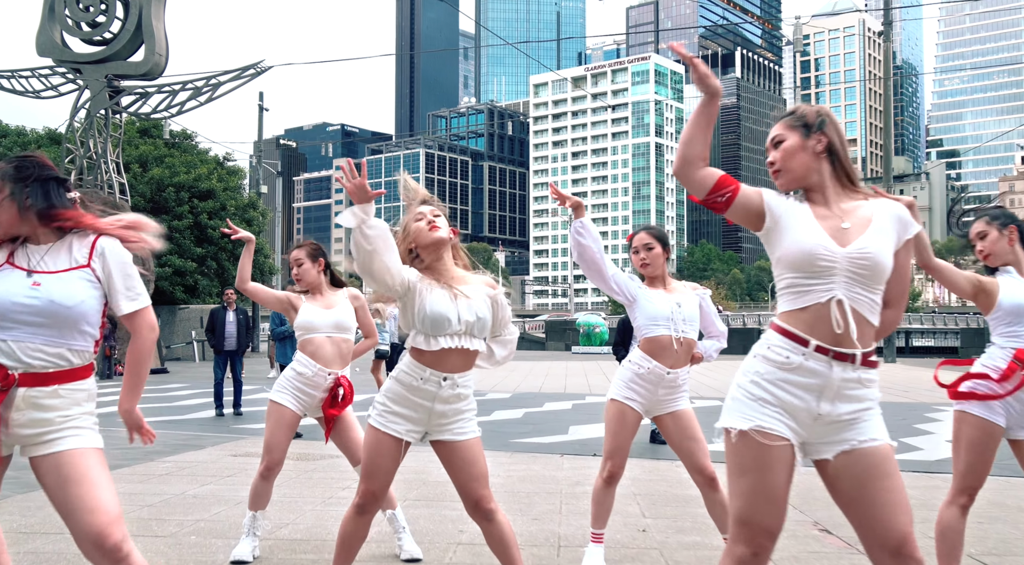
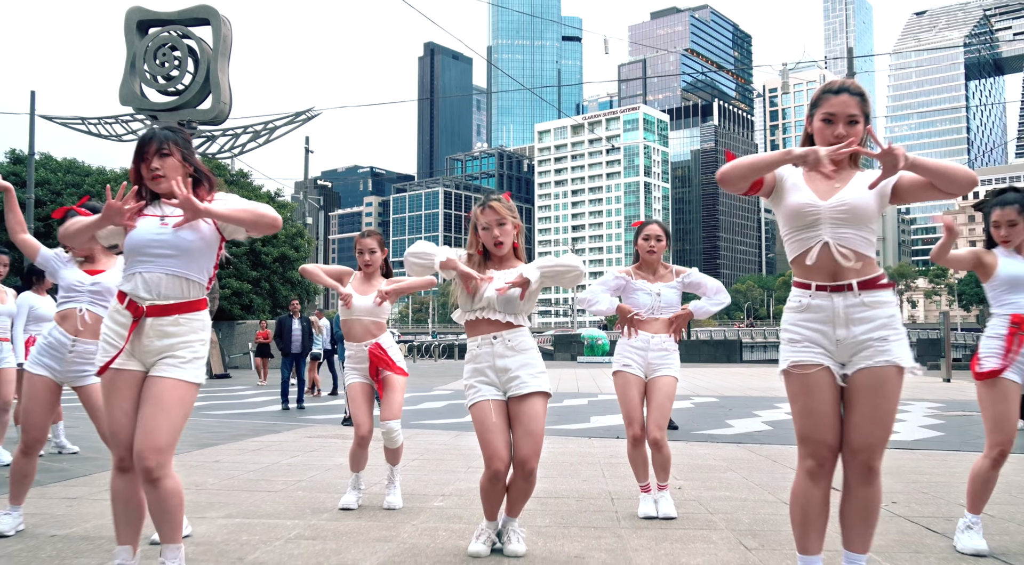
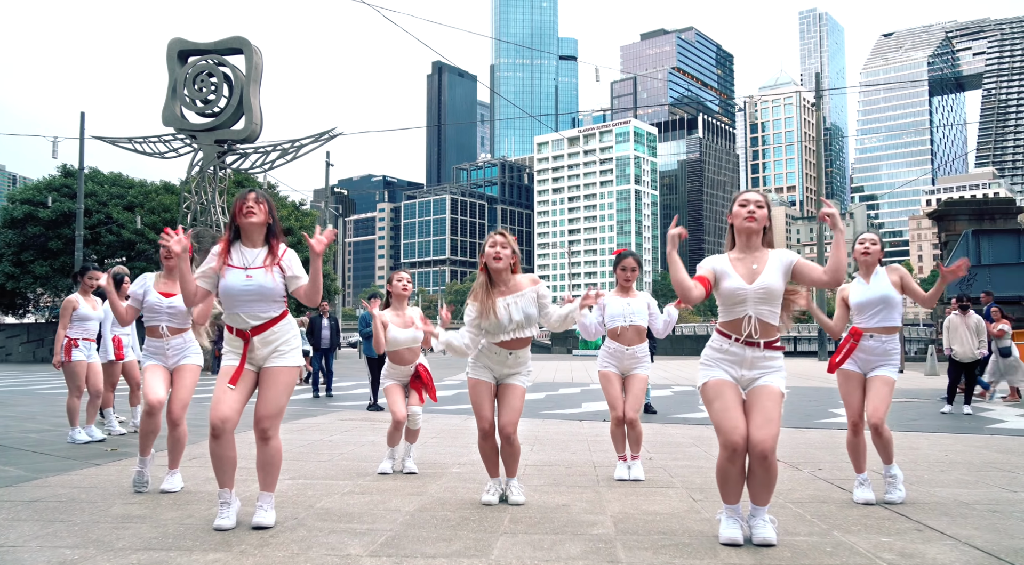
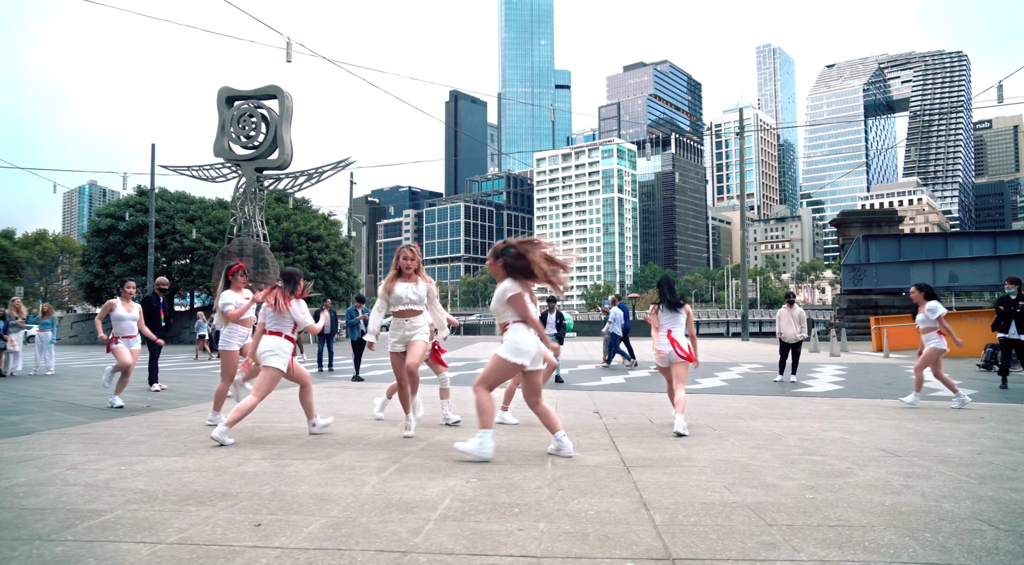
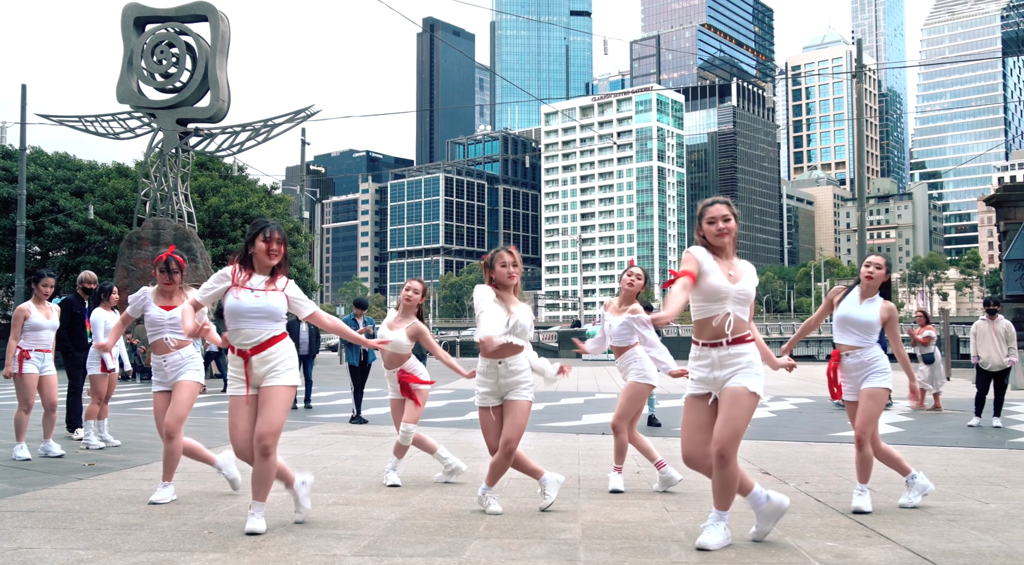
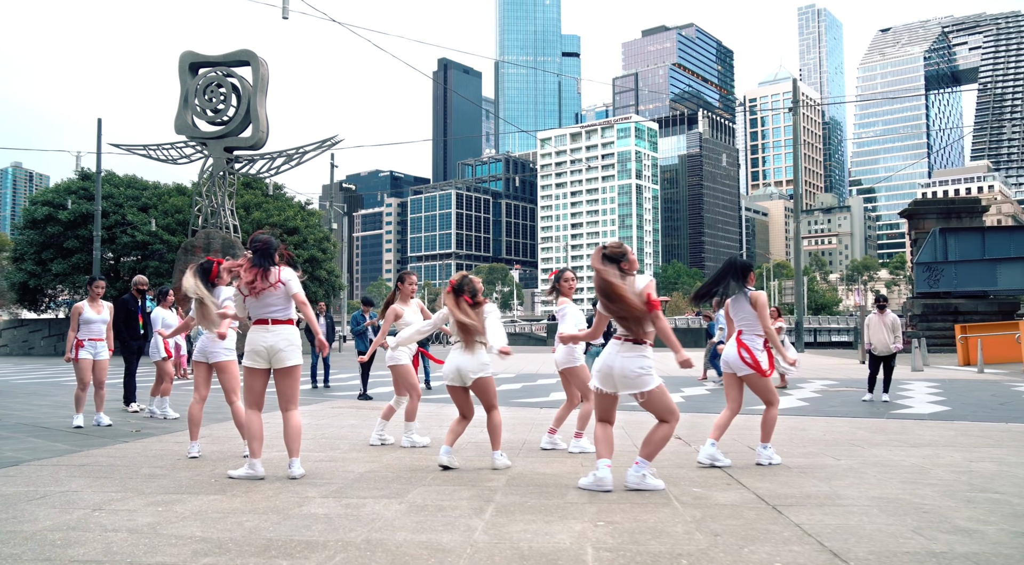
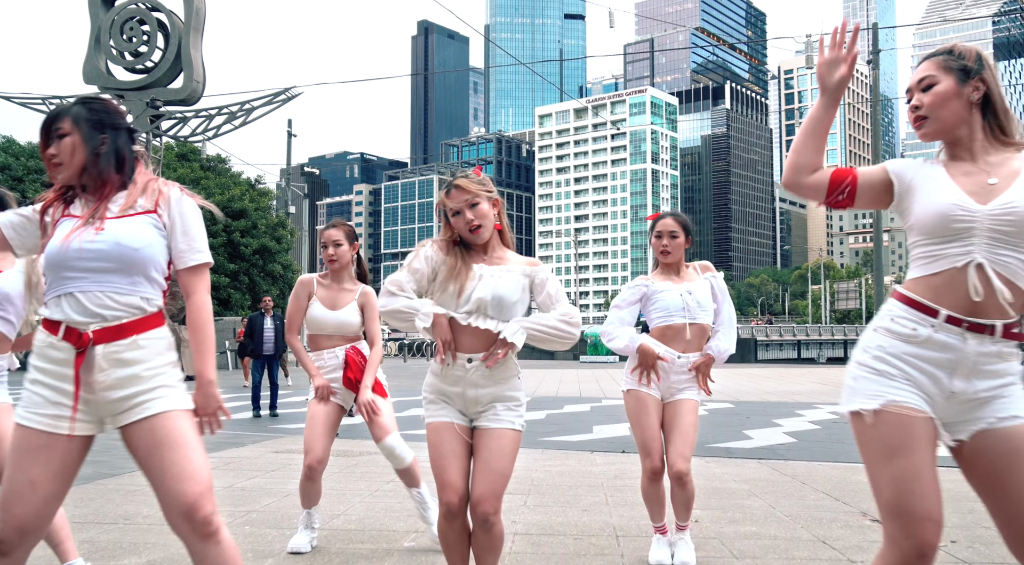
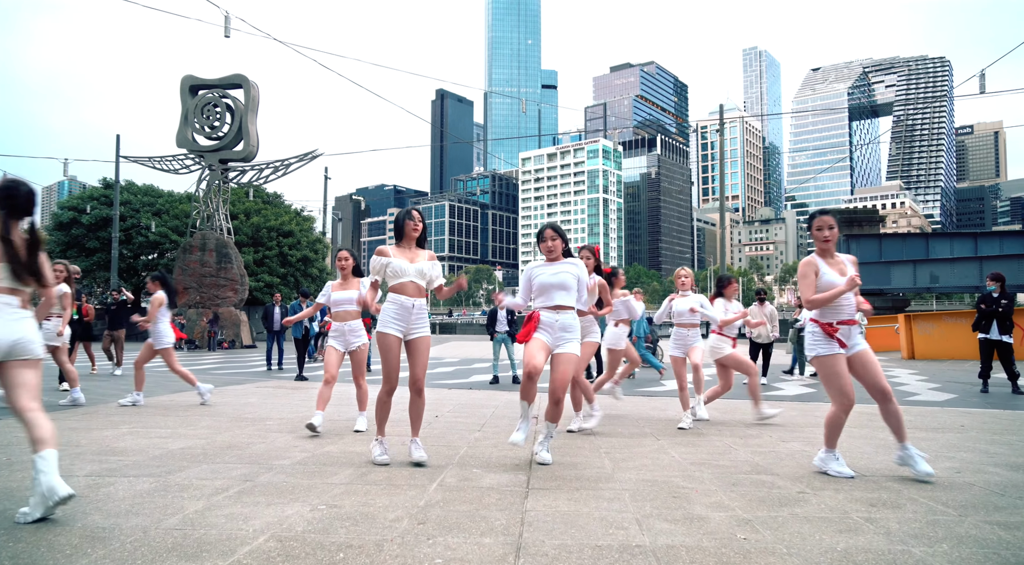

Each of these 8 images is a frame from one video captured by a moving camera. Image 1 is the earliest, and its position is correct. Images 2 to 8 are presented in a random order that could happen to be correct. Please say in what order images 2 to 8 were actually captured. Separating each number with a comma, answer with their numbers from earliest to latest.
7, 2, 3, 5, 6, 4, 8
